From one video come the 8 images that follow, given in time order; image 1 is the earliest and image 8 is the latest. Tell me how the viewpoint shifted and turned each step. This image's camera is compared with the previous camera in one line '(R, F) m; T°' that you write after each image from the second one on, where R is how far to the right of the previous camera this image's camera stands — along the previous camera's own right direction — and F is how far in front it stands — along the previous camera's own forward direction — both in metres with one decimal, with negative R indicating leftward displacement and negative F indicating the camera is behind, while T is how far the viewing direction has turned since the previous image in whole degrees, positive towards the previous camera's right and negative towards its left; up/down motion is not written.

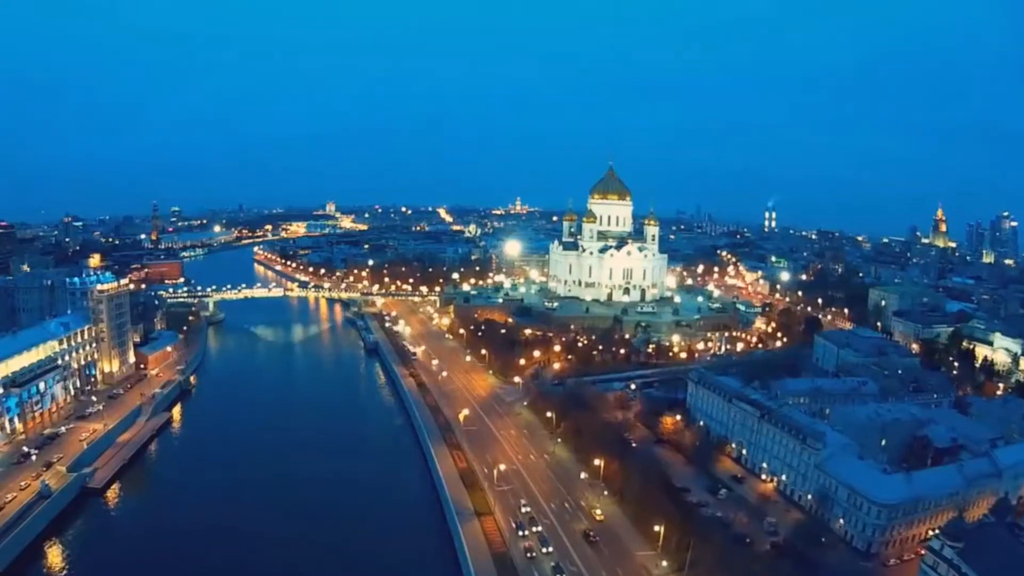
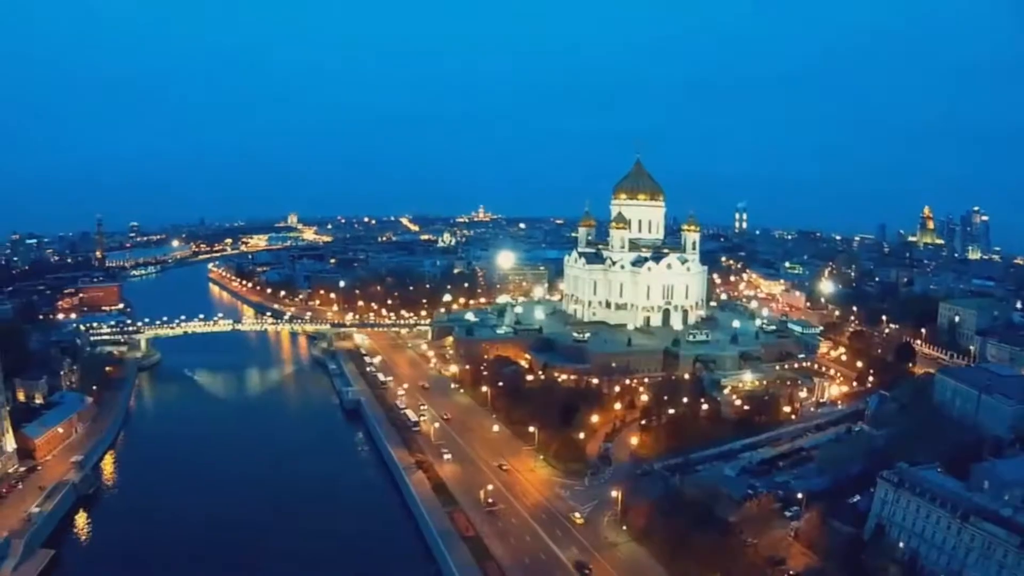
(-2.6, +9.6) m; +3°
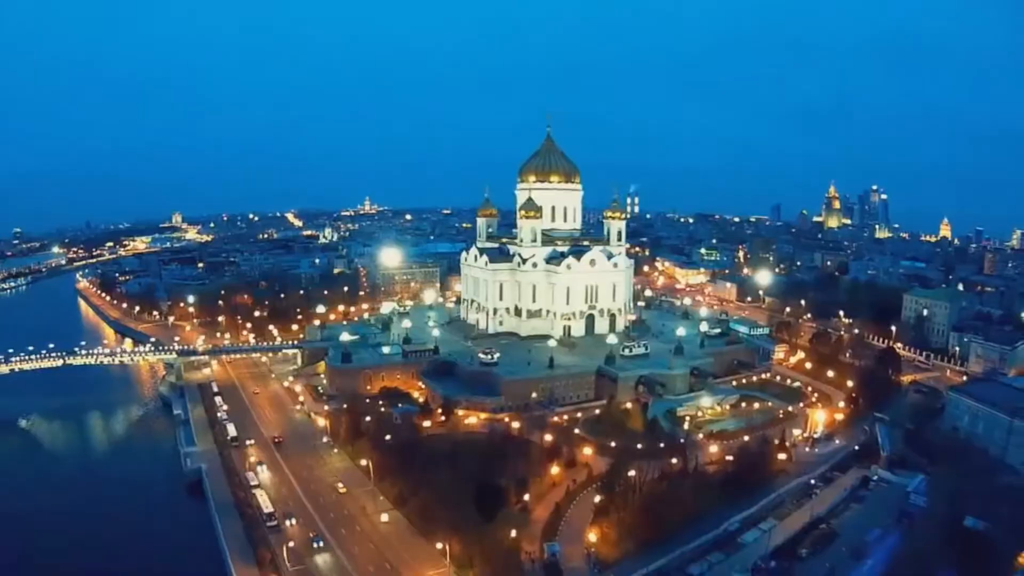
(+0.7, +7.6) m; +7°
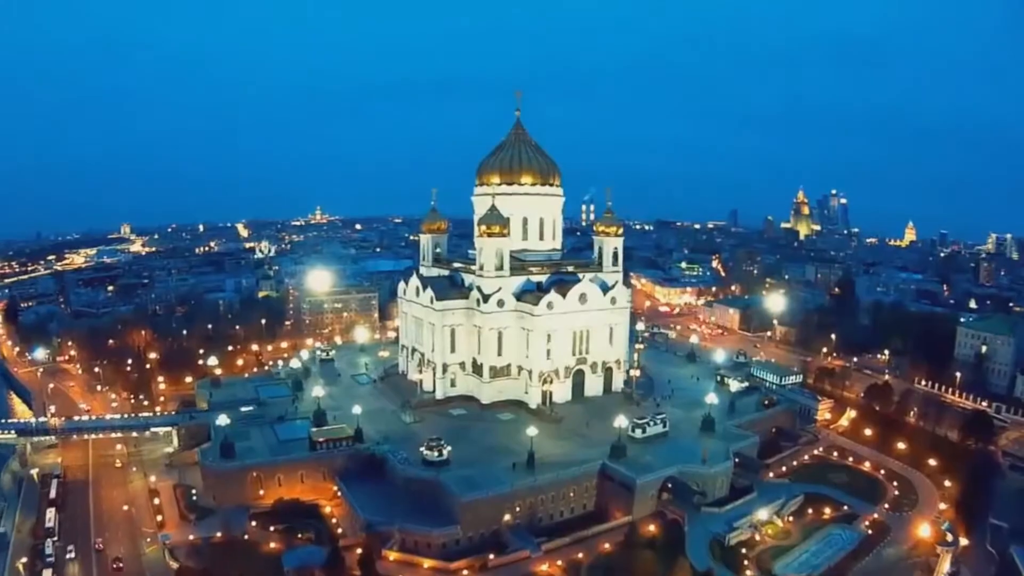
(0.0, +9.4) m; +4°
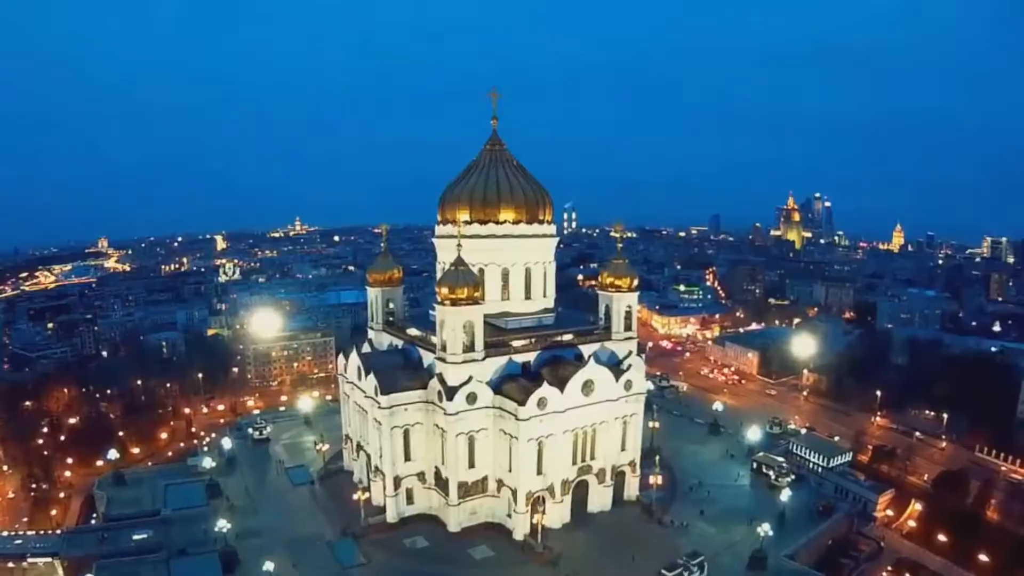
(+0.2, +6.1) m; +1°
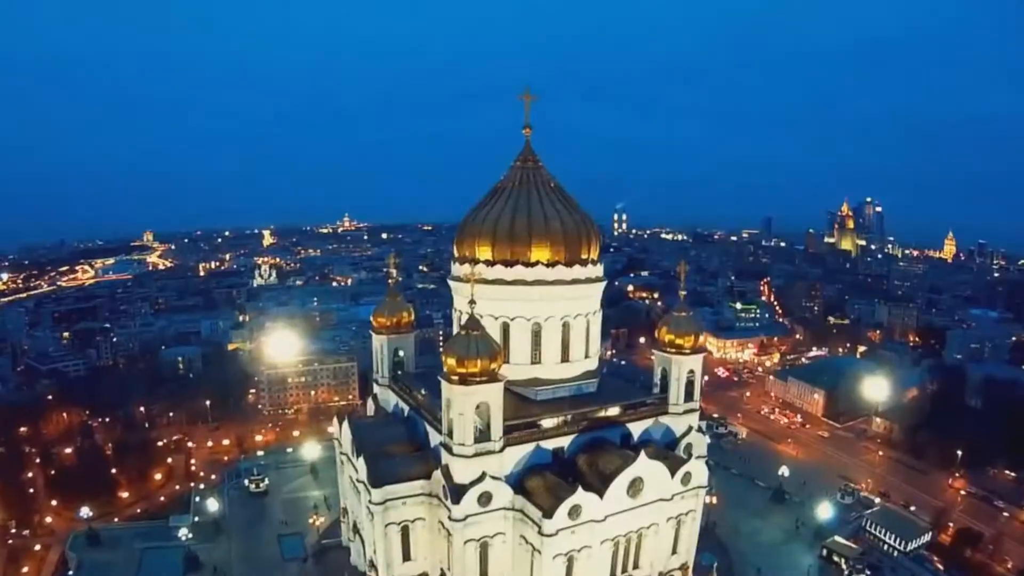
(+0.1, +3.2) m; -3°
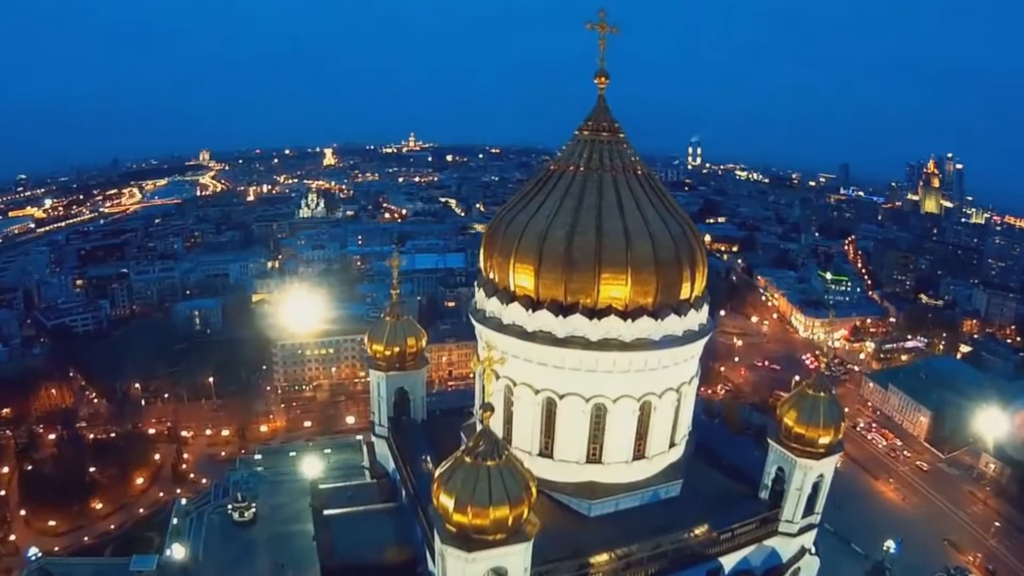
(0.0, +5.9) m; -4°
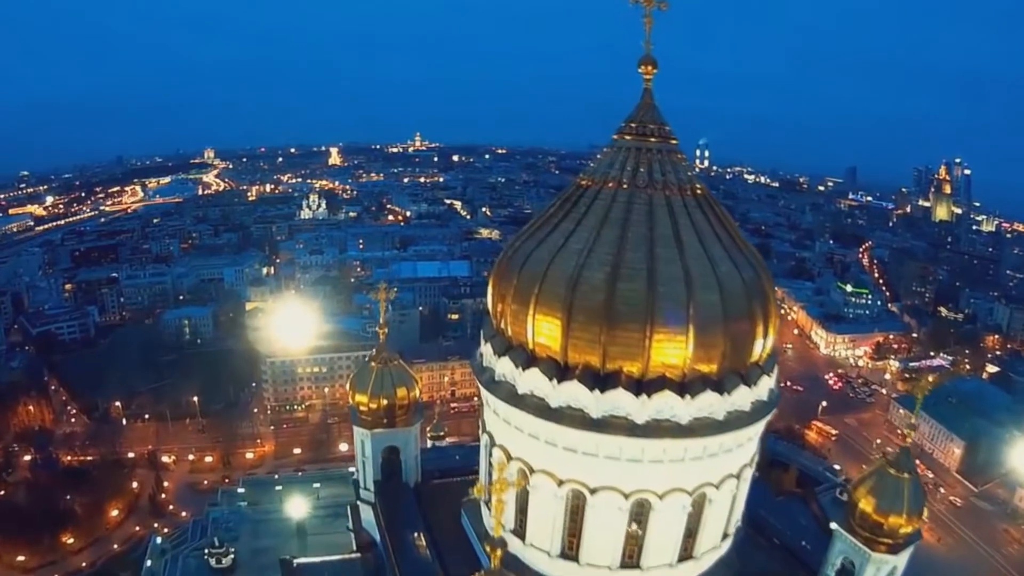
(-0.1, +2.1) m; 0°
